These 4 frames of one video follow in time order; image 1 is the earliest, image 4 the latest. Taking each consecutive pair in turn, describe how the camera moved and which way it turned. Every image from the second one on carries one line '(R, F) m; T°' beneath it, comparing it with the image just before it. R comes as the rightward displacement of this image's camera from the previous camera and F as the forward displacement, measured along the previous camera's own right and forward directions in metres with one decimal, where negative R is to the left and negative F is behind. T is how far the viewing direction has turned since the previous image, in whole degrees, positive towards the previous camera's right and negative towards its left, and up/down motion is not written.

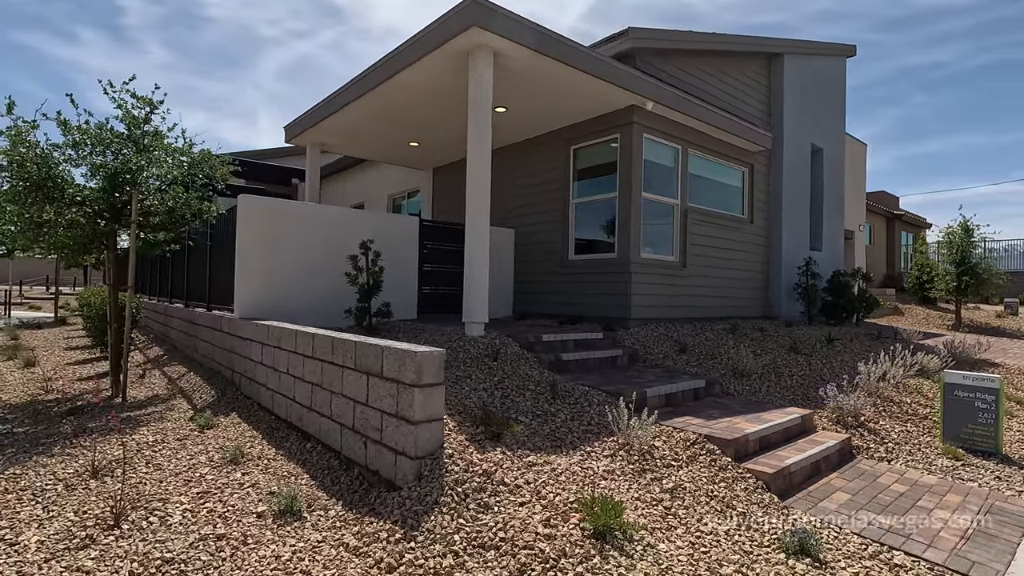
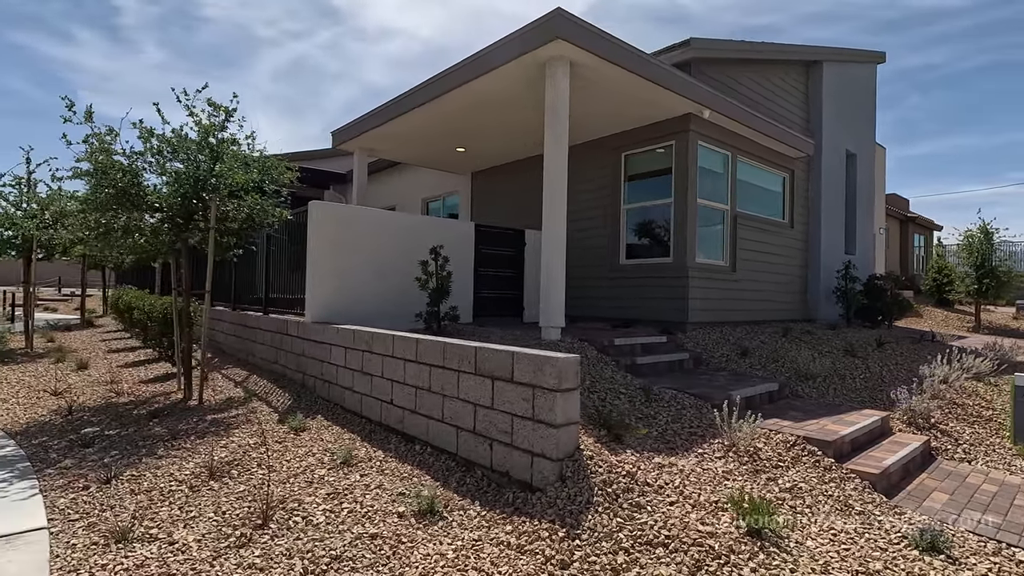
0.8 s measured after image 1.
(-0.8, -0.1) m; 0°
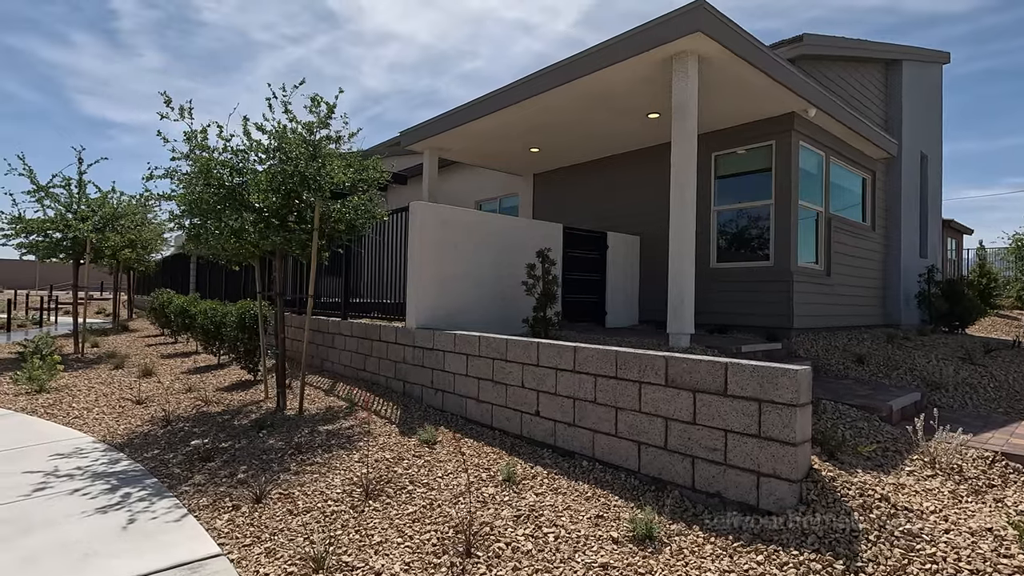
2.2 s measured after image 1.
(-1.3, +0.3) m; 0°
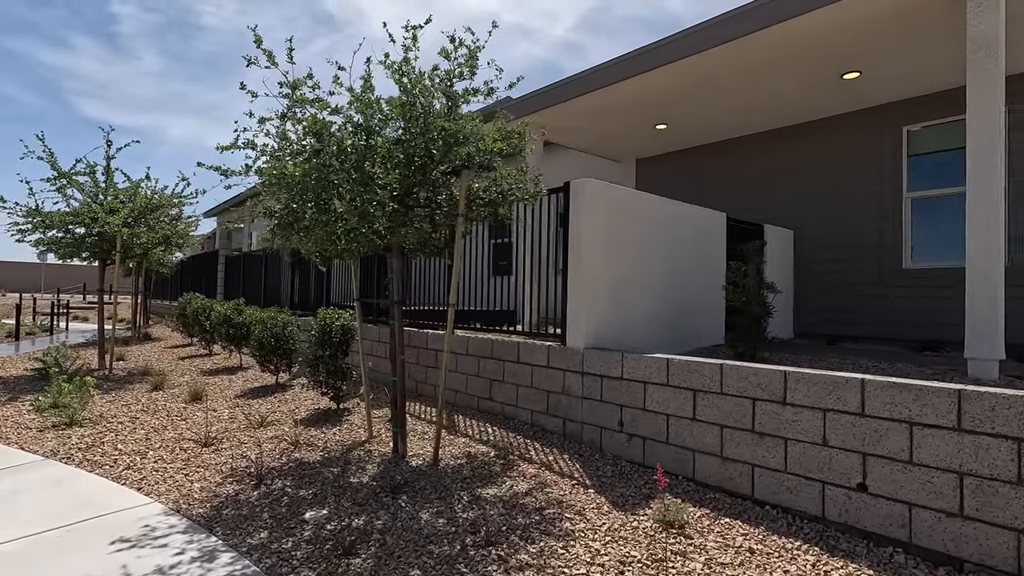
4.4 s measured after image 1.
(-1.7, +1.6) m; 0°
